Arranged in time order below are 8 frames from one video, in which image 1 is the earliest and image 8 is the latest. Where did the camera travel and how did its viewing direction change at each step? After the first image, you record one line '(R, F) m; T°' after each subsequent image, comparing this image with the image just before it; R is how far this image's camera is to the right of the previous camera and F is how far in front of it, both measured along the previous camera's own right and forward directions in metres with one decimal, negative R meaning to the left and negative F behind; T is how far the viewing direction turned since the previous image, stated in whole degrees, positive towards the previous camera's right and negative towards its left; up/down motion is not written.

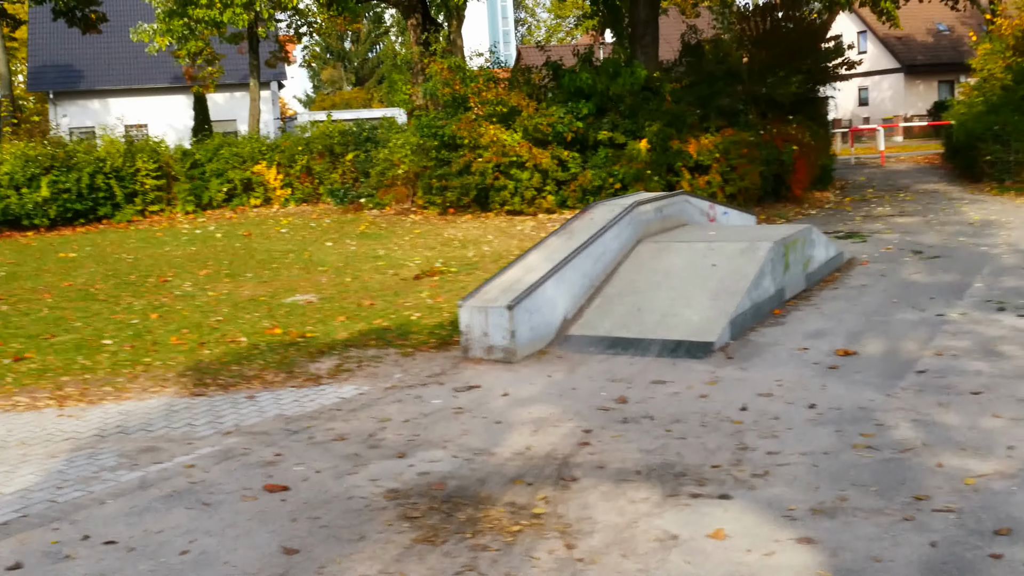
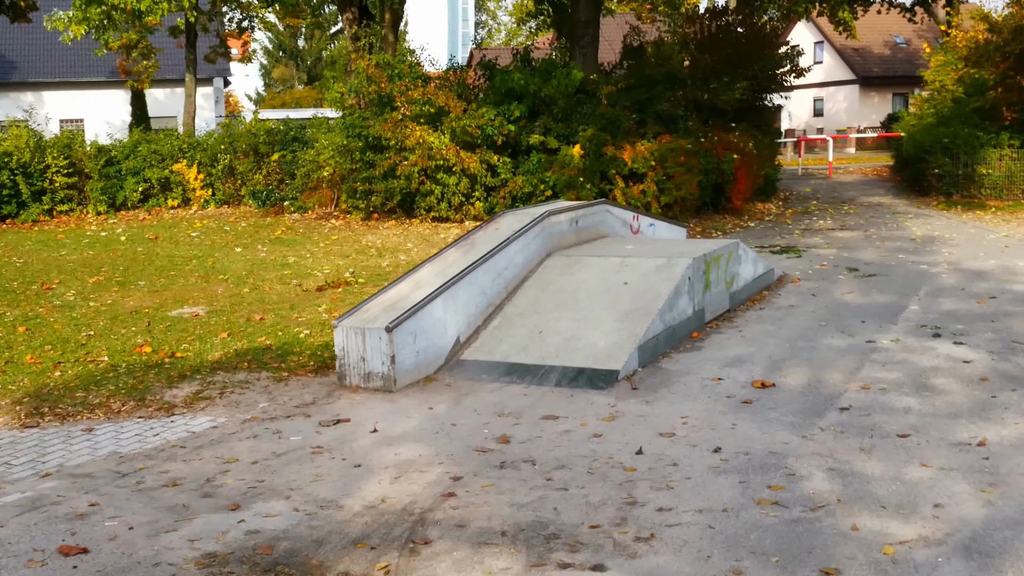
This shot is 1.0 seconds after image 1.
(+0.4, +0.9) m; +2°
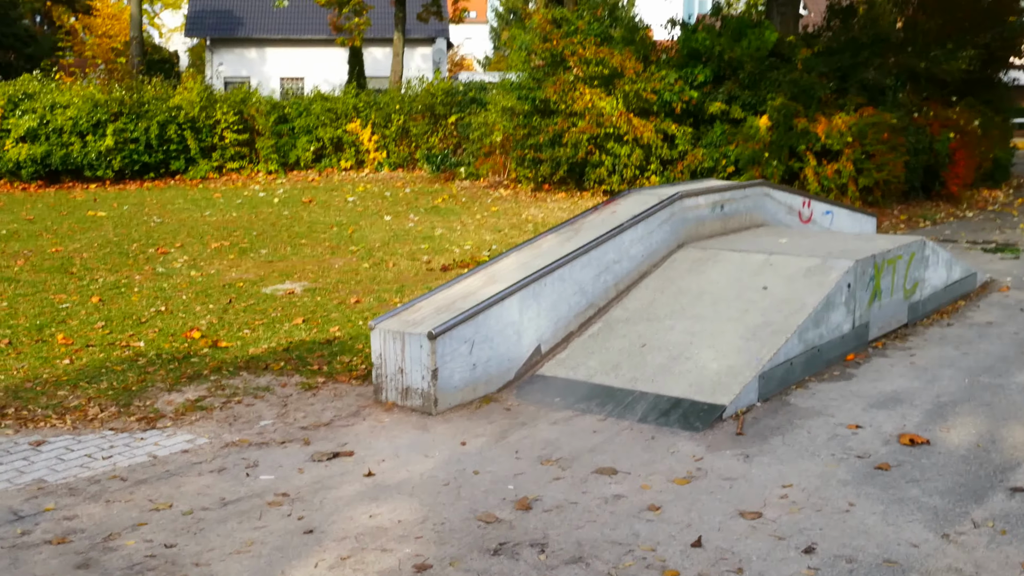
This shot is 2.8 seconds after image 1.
(+0.8, +1.9) m; -11°
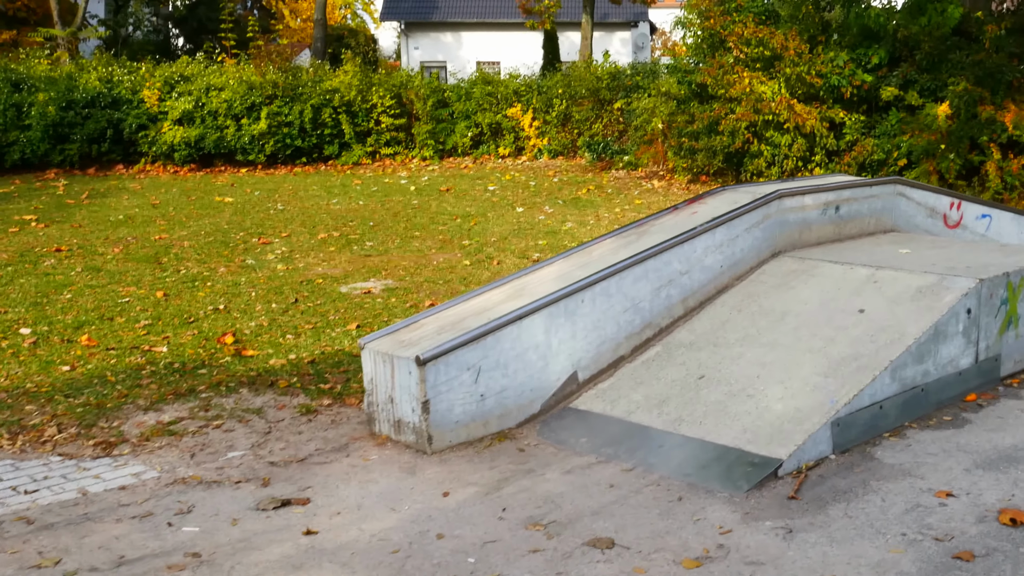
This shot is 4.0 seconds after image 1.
(+0.8, +1.2) m; -9°
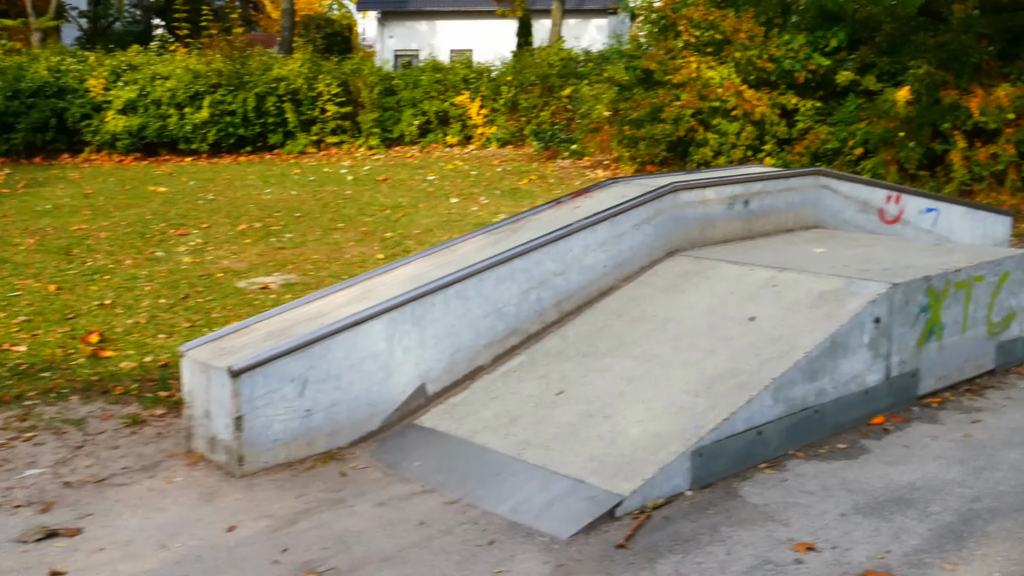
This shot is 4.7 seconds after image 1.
(+0.6, +0.6) m; 0°
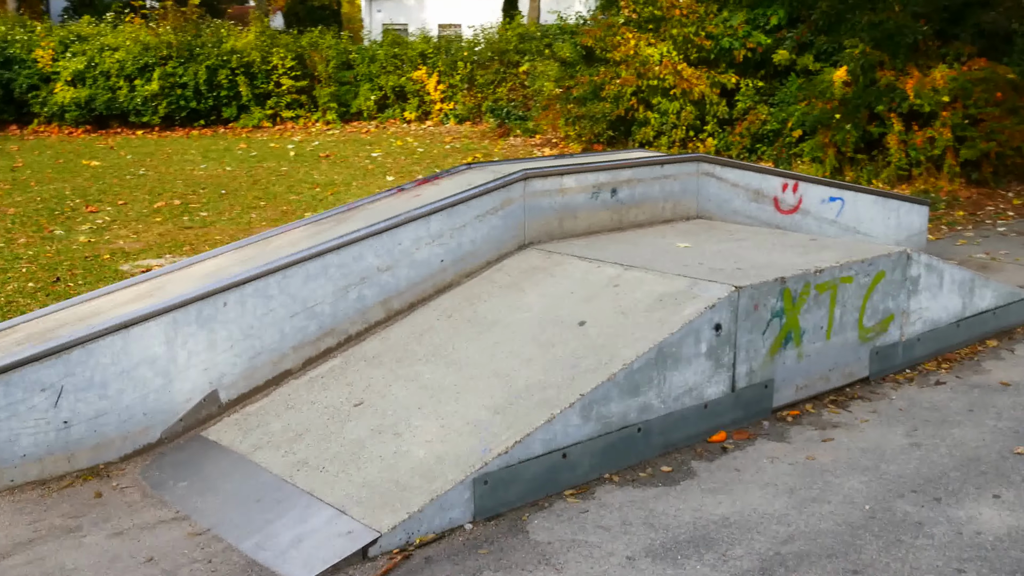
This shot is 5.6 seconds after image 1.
(+0.7, +0.6) m; -1°
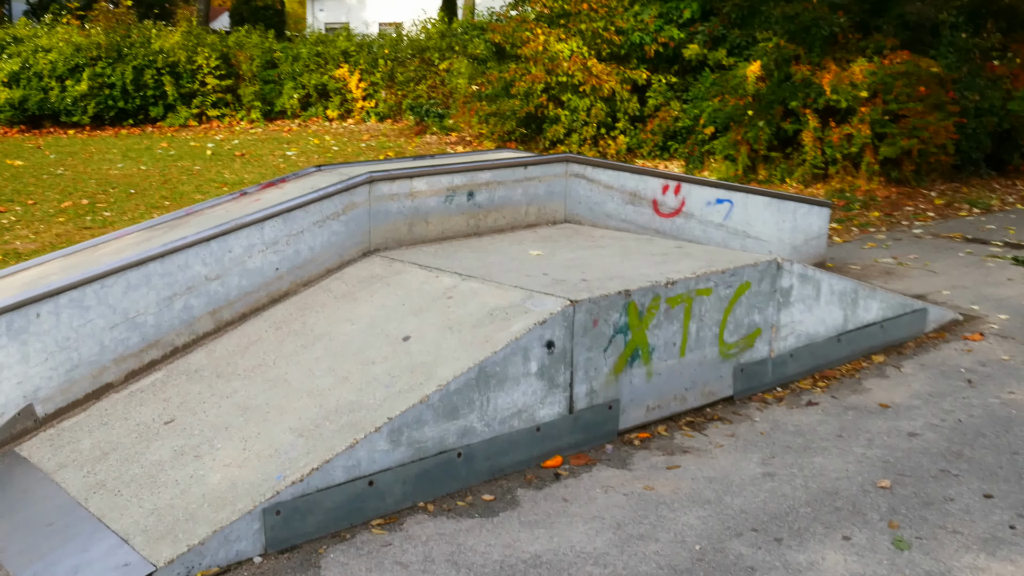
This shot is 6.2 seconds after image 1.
(+0.4, +0.3) m; +1°
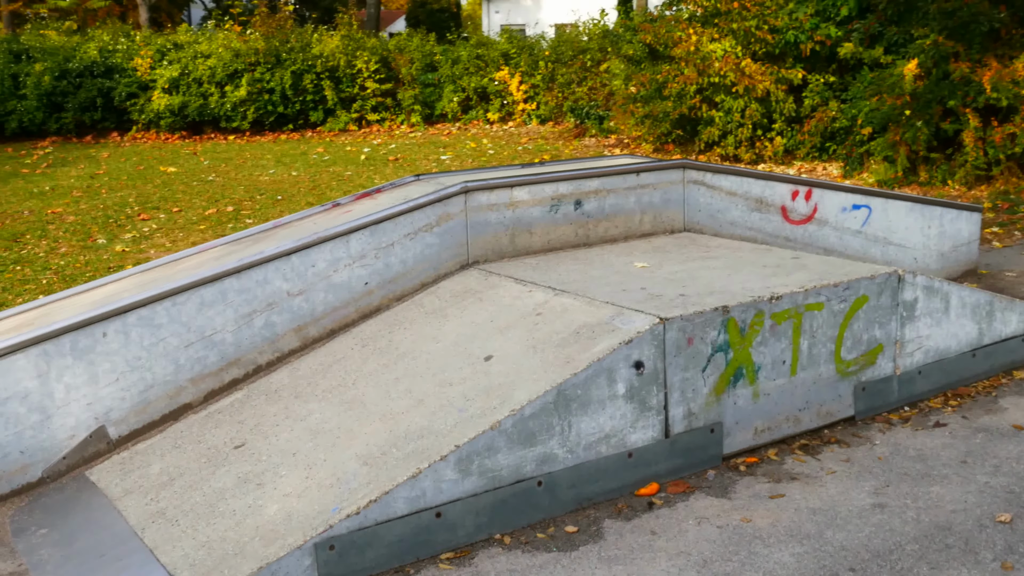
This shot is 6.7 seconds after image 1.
(+0.2, +0.2) m; -8°
